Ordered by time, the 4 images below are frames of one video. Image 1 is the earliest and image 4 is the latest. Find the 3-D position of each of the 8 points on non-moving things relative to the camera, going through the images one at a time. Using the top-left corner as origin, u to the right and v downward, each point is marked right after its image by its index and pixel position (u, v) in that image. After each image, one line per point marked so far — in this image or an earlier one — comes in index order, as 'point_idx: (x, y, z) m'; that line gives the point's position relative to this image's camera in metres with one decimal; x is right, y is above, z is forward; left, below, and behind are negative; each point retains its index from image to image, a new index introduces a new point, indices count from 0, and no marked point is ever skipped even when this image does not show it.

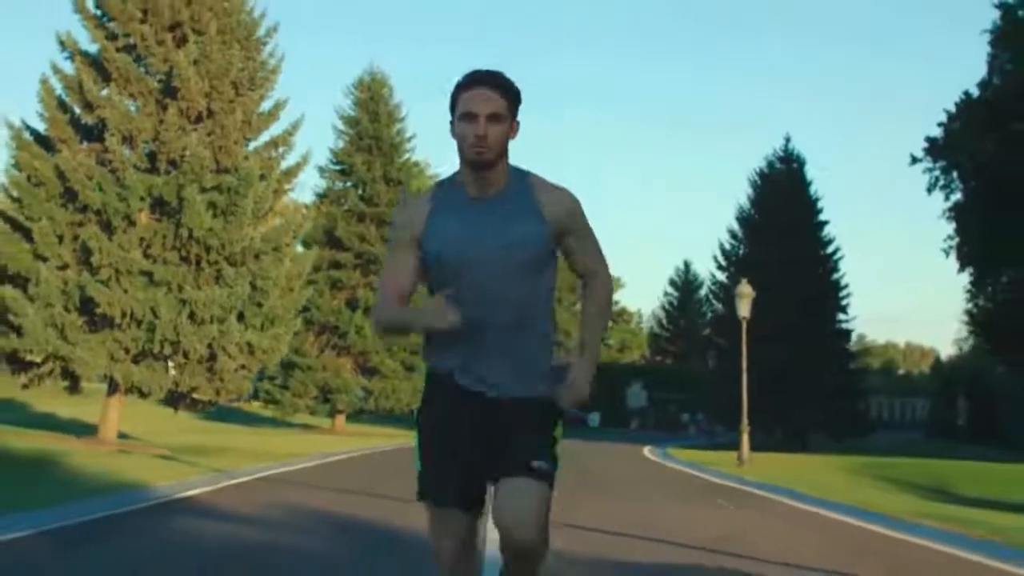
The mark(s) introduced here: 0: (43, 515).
0: (-5.2, -2.5, +16.4) m
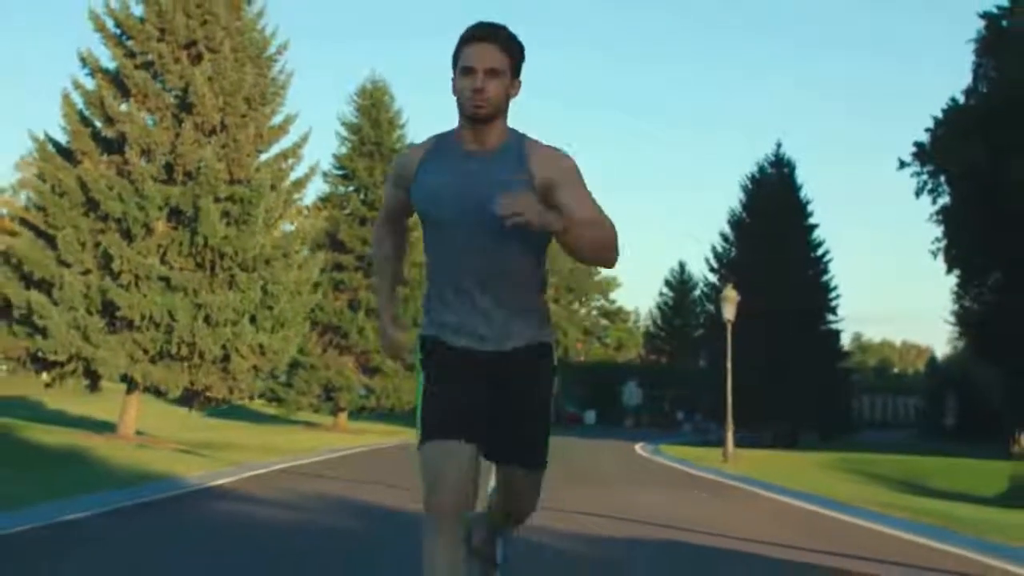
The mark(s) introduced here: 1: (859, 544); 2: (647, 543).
0: (-5.3, -2.6, +18.2) m
1: (+4.1, -2.9, +17.0) m
2: (+1.4, -2.6, +14.8) m
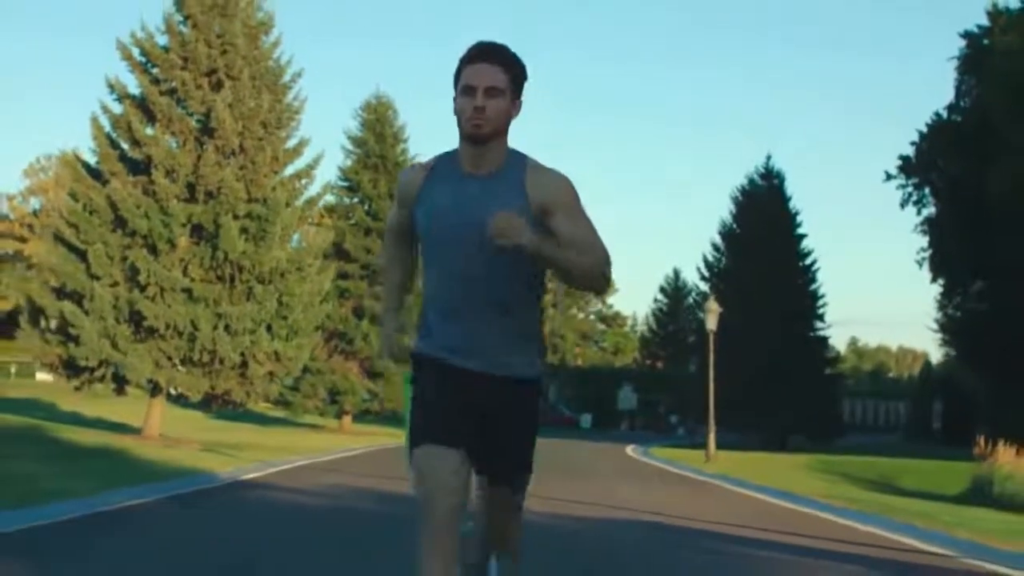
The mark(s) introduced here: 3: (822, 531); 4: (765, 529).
0: (-5.3, -2.9, +20.6) m
1: (+4.0, -3.2, +19.5) m
2: (+1.4, -2.8, +17.2) m
3: (+3.8, -2.9, +17.7) m
4: (+3.0, -2.9, +17.5) m
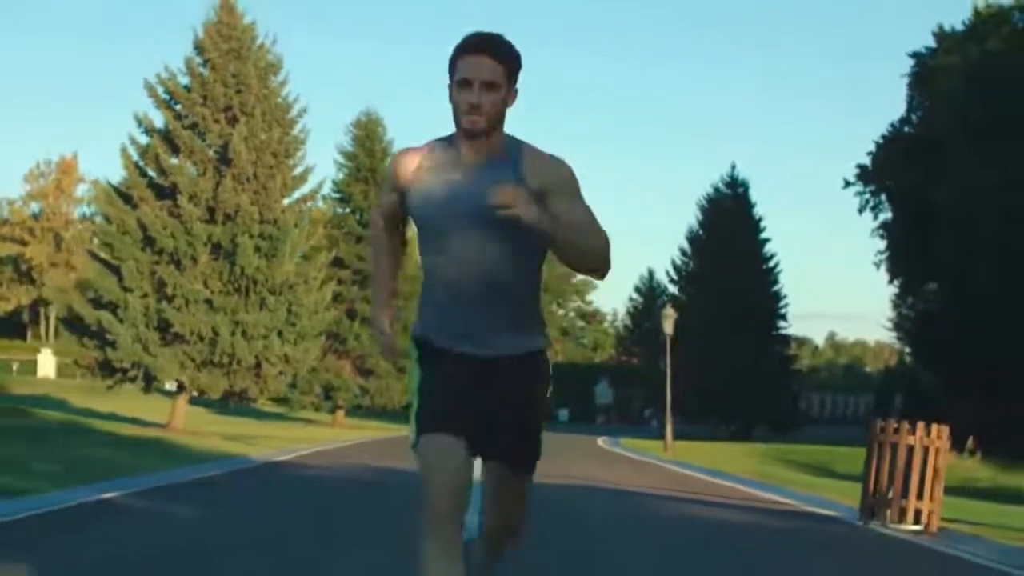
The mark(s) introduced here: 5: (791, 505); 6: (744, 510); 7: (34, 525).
0: (-5.7, -3.2, +25.4) m
1: (+3.7, -3.5, +24.4) m
2: (+1.1, -3.1, +22.1) m
3: (+3.5, -3.2, +22.6) m
4: (+2.7, -3.2, +22.4) m
5: (+3.7, -3.0, +19.5) m
6: (+3.0, -2.9, +18.7) m
7: (-5.7, -2.8, +17.4) m
